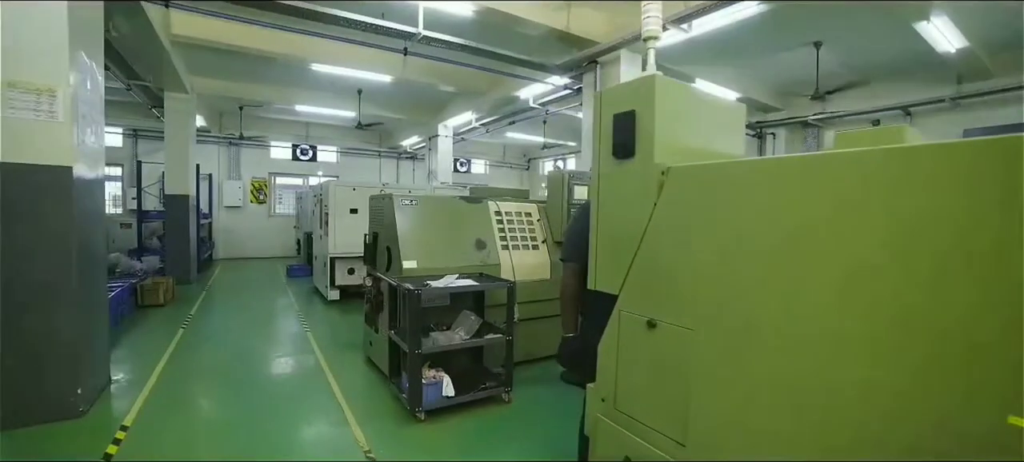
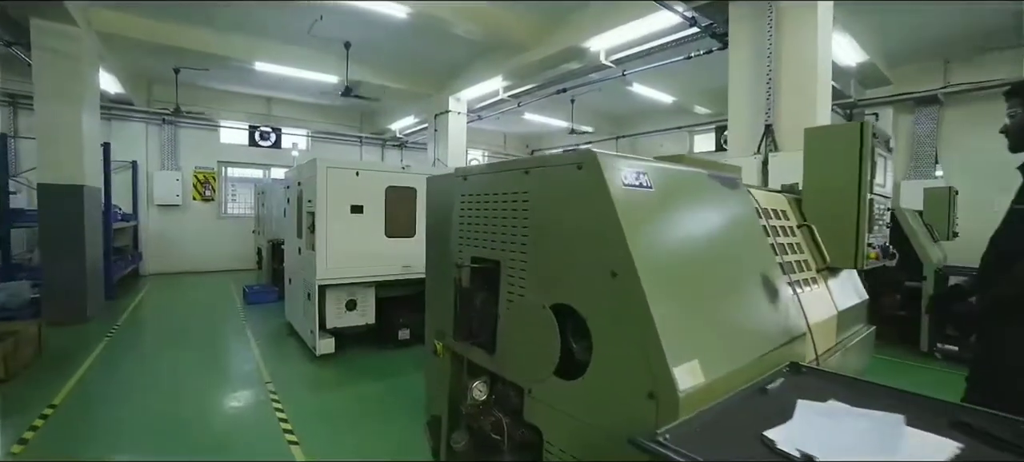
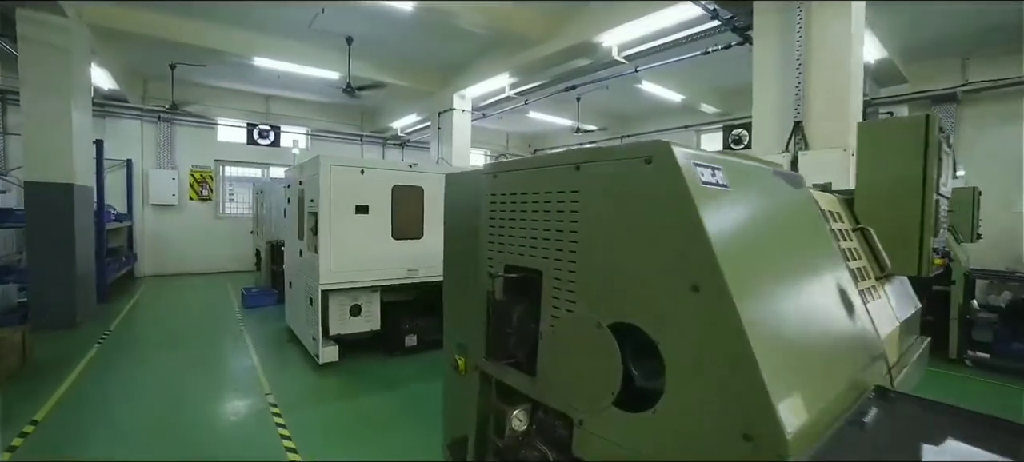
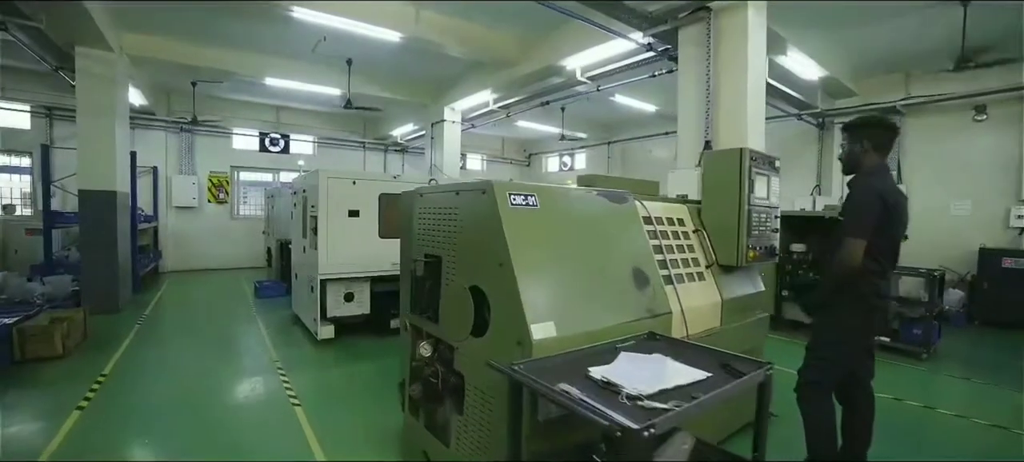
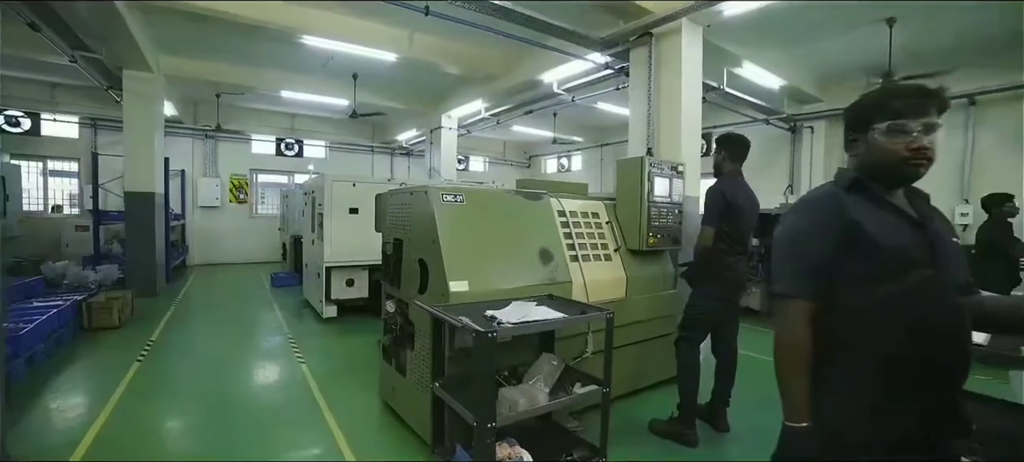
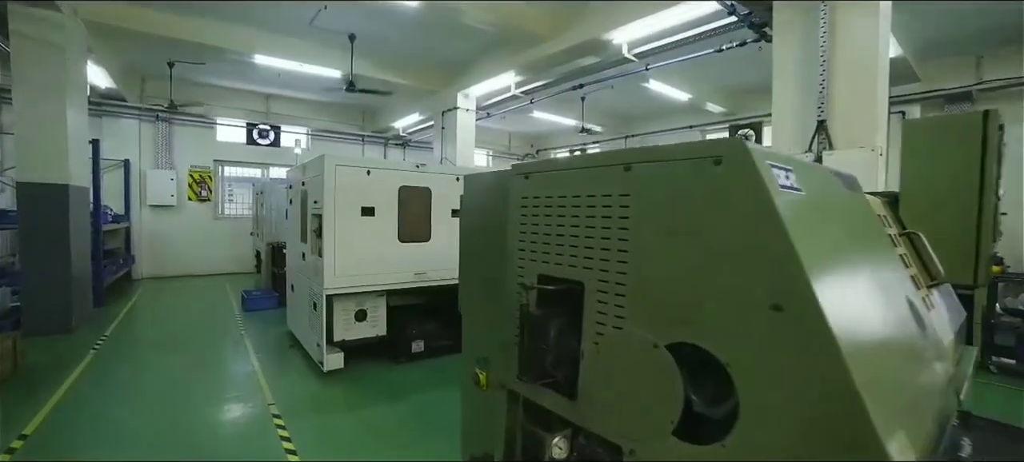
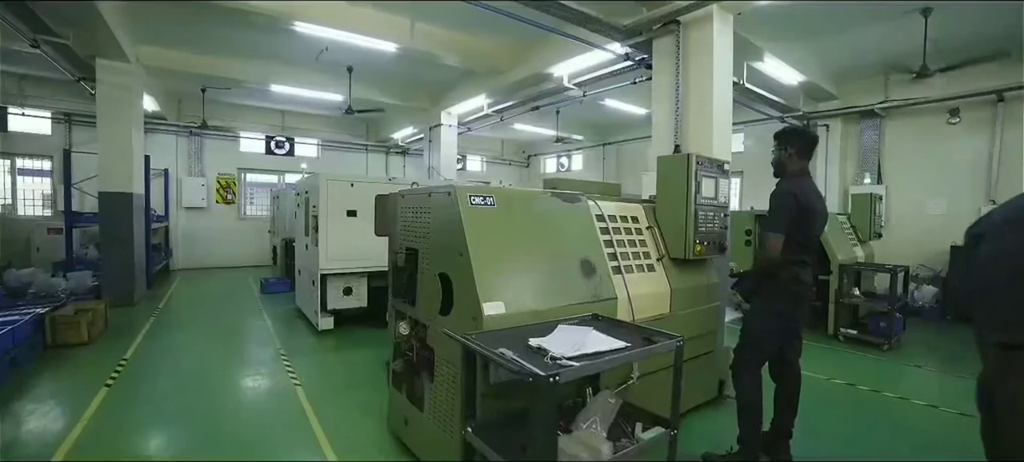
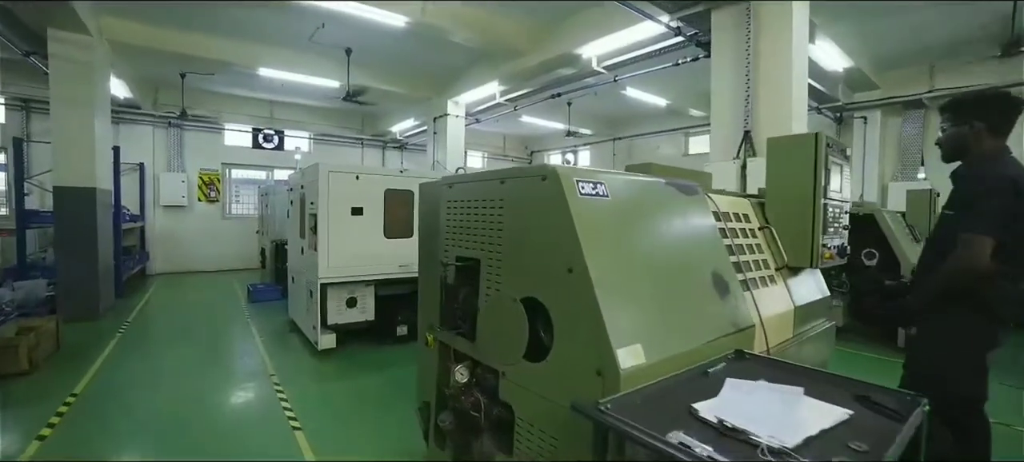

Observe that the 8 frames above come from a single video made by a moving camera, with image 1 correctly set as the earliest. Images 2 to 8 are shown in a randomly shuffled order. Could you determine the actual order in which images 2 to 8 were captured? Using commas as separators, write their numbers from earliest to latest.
5, 7, 4, 8, 2, 3, 6
